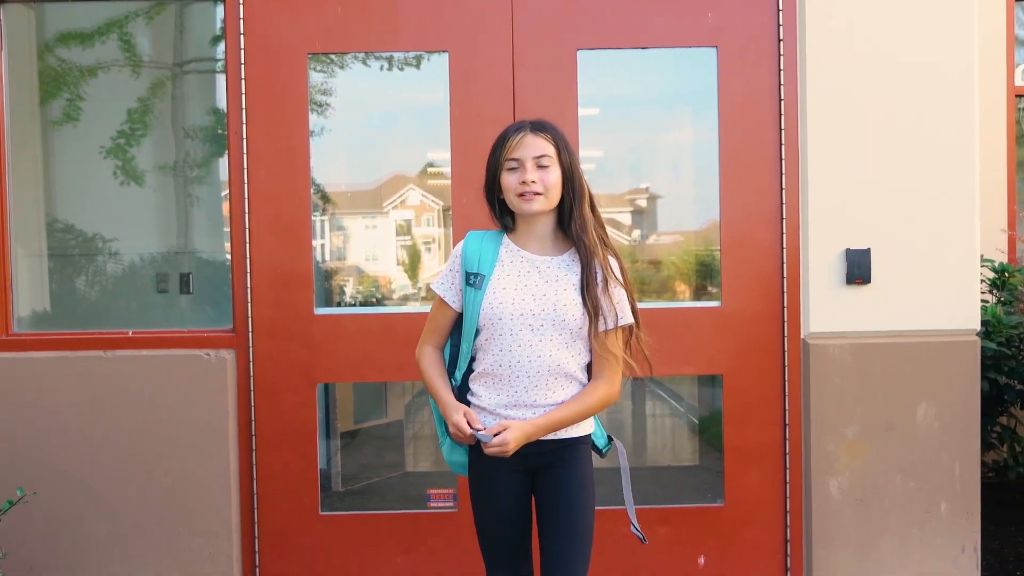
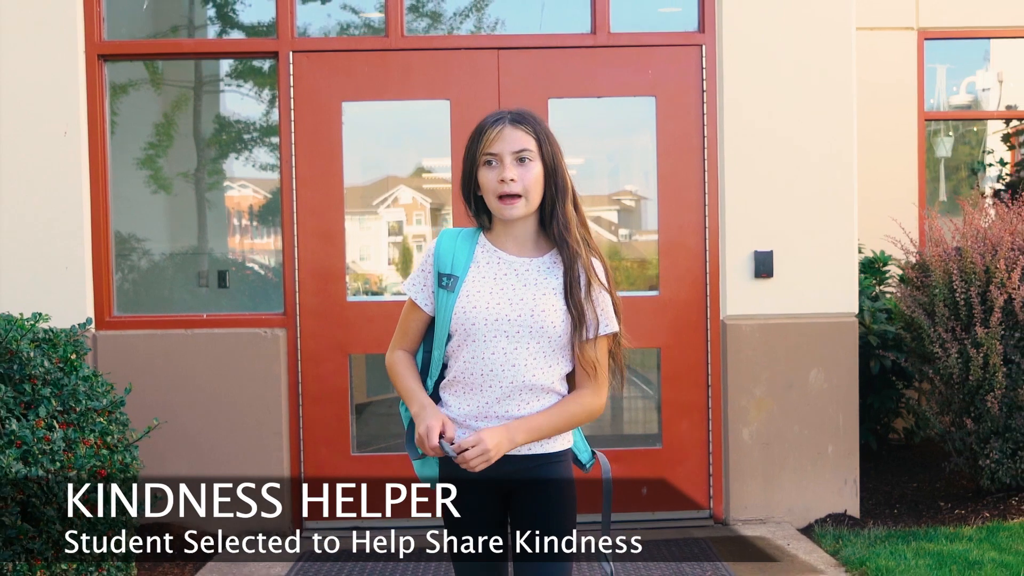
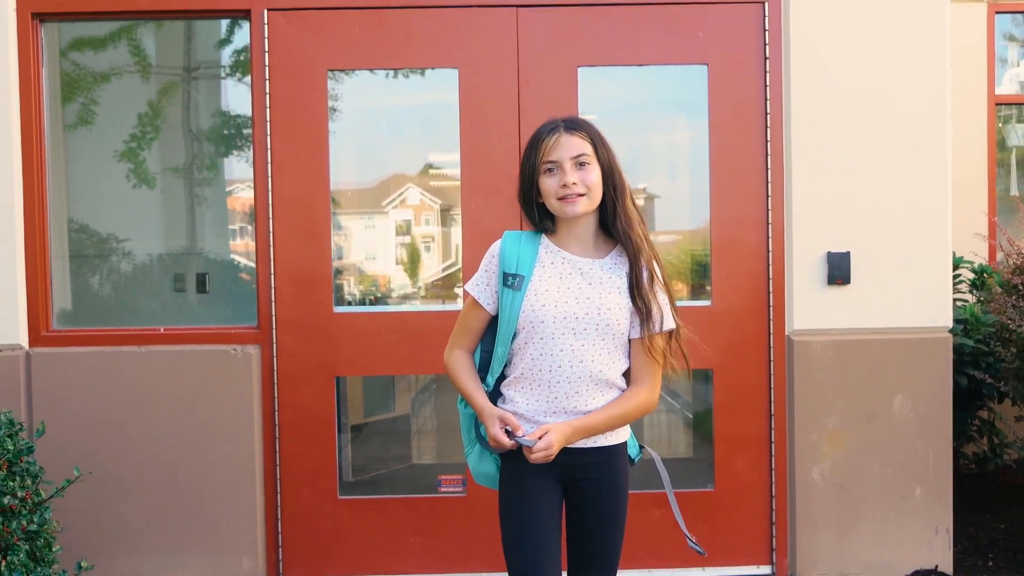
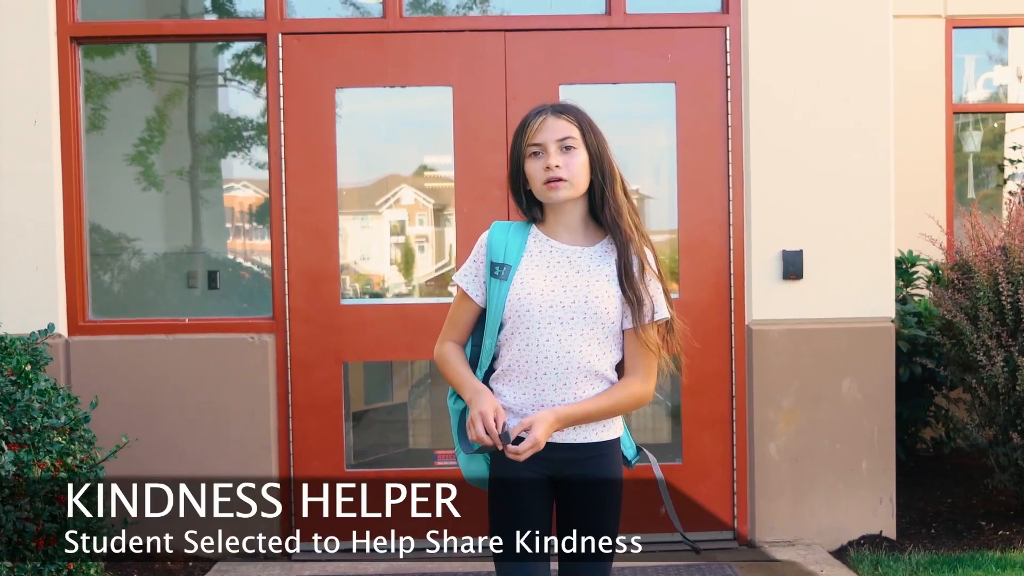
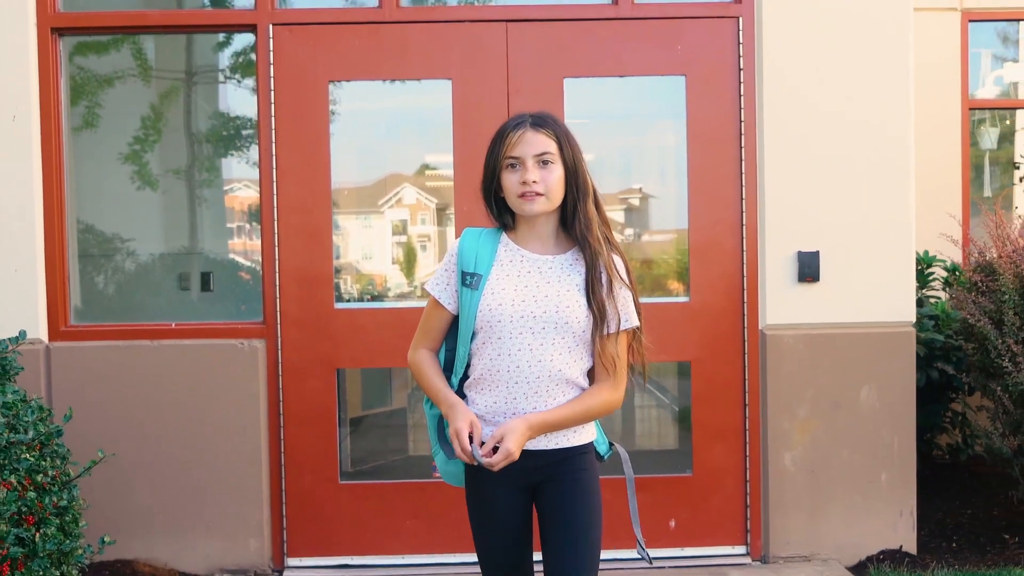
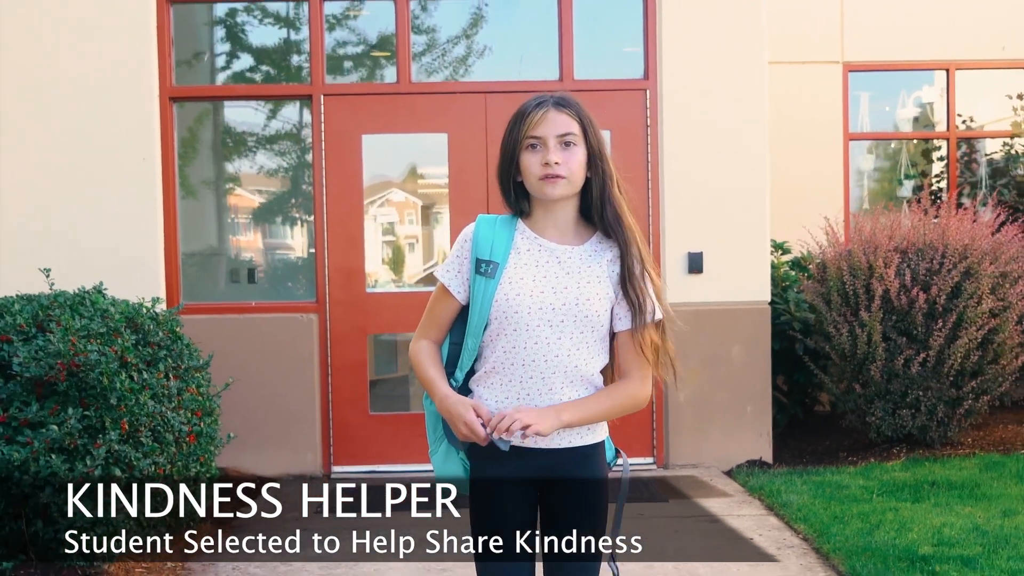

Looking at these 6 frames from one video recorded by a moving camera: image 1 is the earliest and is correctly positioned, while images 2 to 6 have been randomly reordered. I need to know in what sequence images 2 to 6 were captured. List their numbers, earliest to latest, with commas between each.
3, 5, 4, 2, 6
